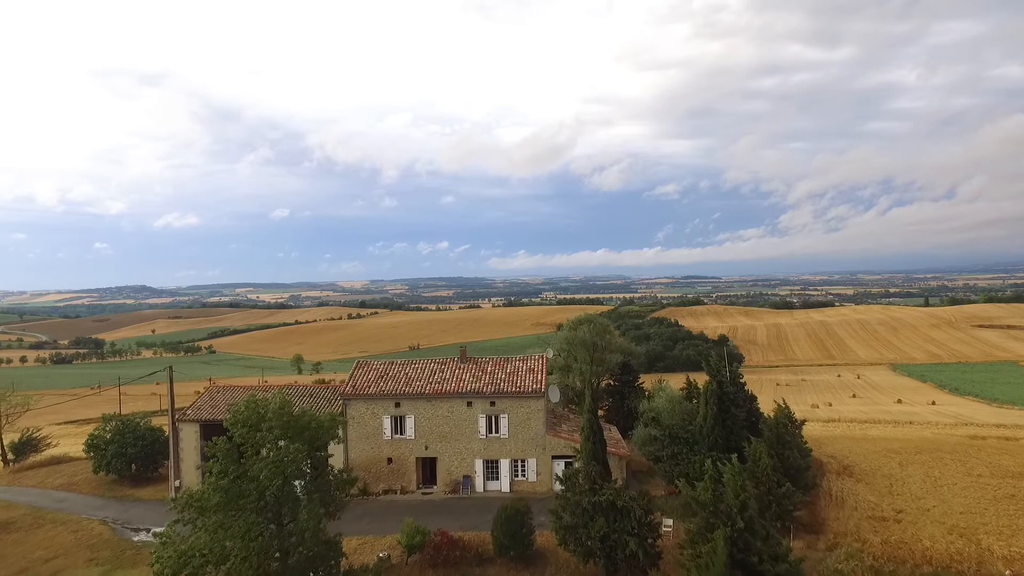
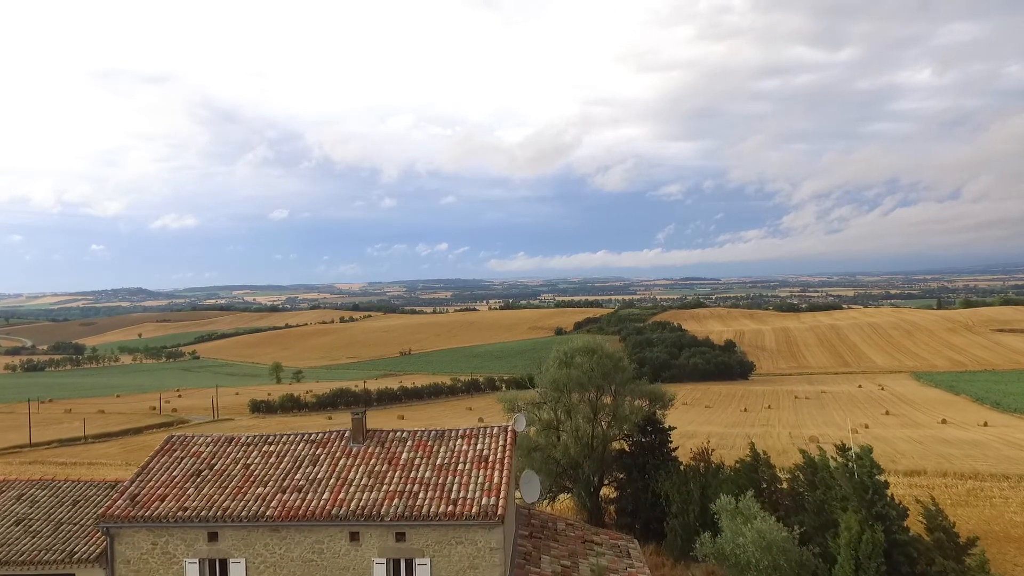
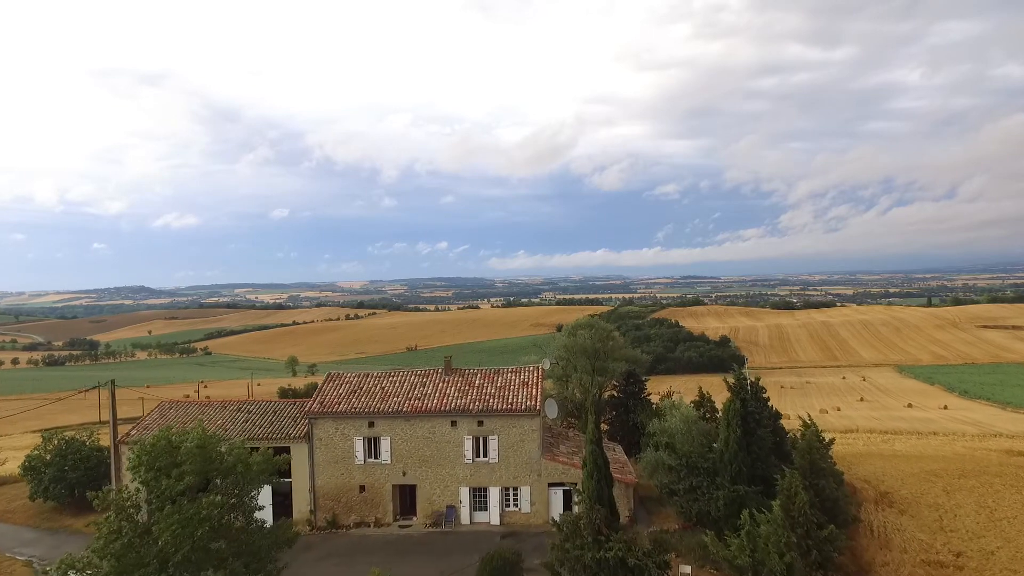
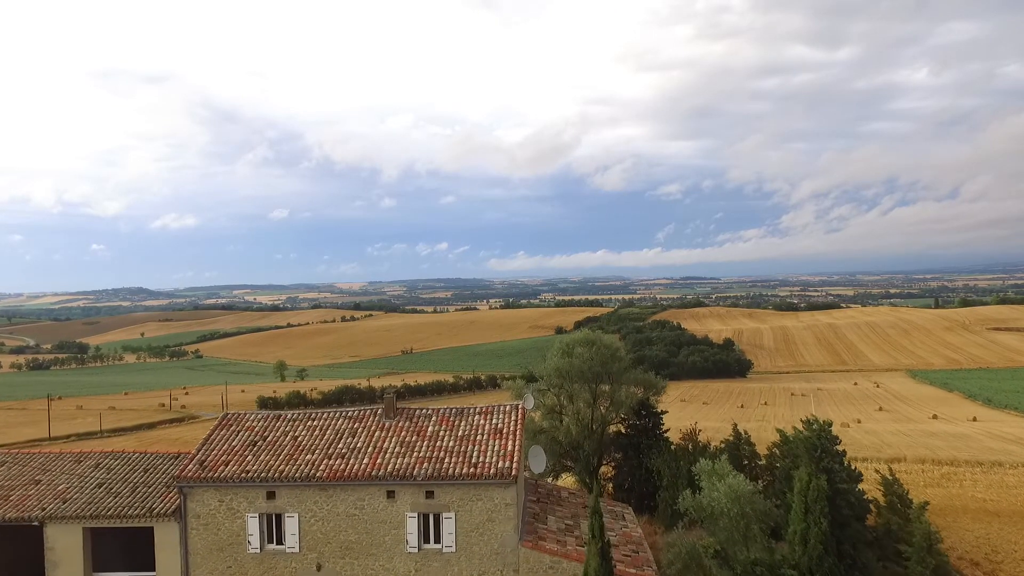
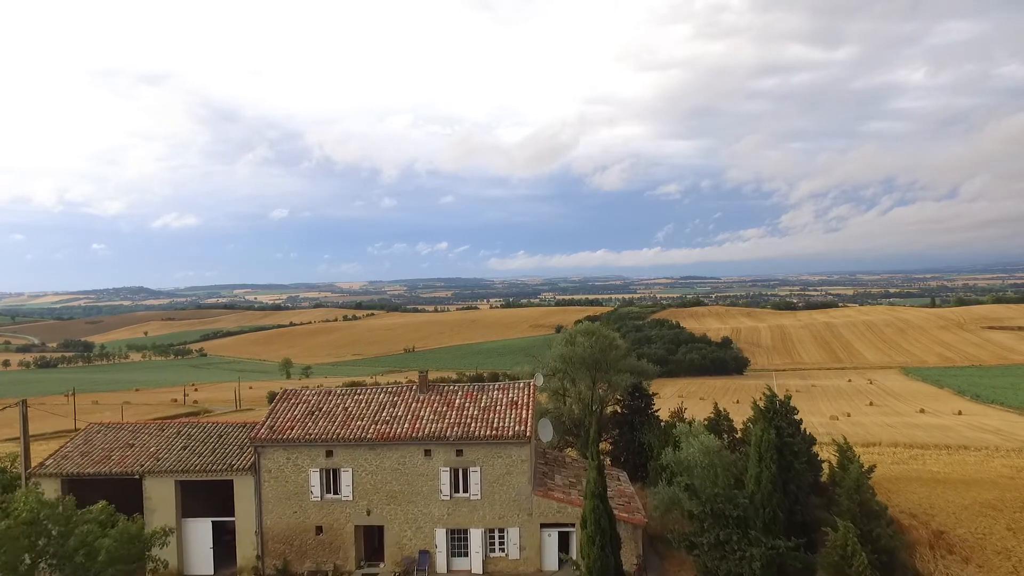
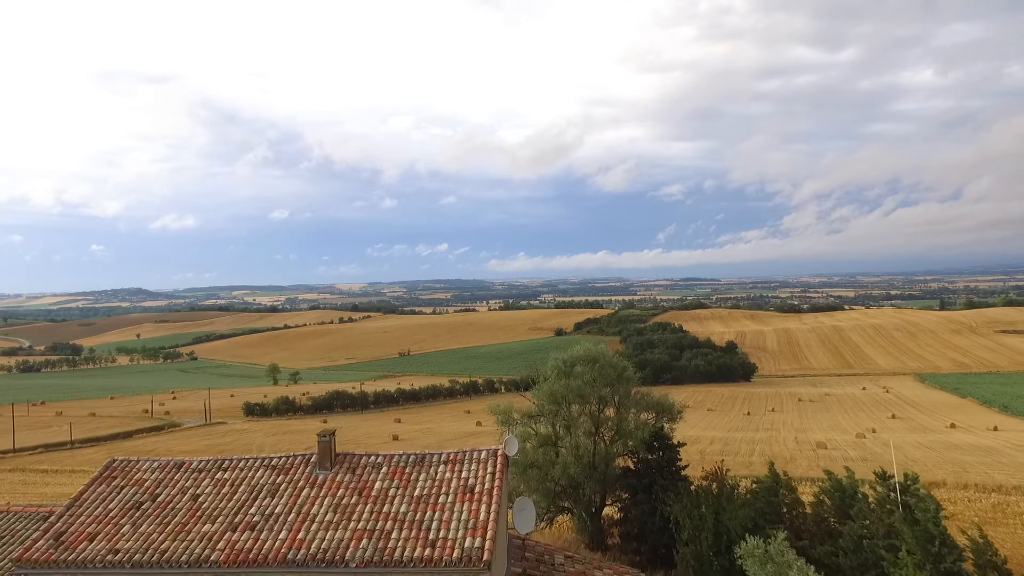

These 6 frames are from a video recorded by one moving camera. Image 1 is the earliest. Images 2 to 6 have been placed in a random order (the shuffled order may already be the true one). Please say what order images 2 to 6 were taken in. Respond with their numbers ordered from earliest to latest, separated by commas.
3, 5, 4, 2, 6
